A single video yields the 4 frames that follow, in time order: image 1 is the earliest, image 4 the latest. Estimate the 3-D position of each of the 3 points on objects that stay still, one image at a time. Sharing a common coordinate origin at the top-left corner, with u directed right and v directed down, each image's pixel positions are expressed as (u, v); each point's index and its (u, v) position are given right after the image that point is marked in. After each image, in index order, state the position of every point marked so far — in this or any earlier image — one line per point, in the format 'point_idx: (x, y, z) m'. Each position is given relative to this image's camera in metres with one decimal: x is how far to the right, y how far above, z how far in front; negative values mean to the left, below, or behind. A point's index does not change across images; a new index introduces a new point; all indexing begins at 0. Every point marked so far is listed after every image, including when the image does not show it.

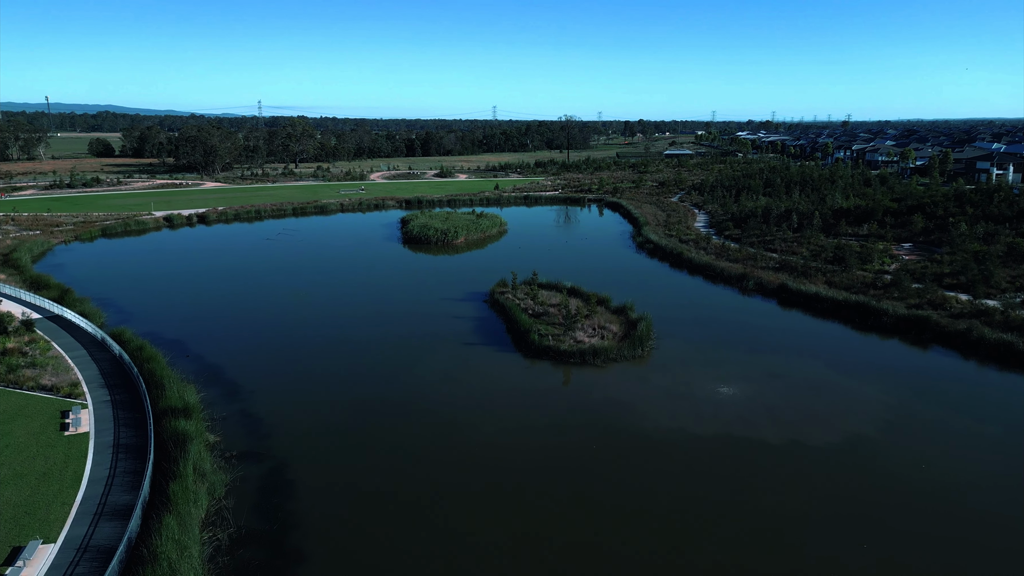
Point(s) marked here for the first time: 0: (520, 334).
0: (+0.3, -1.4, +17.5) m
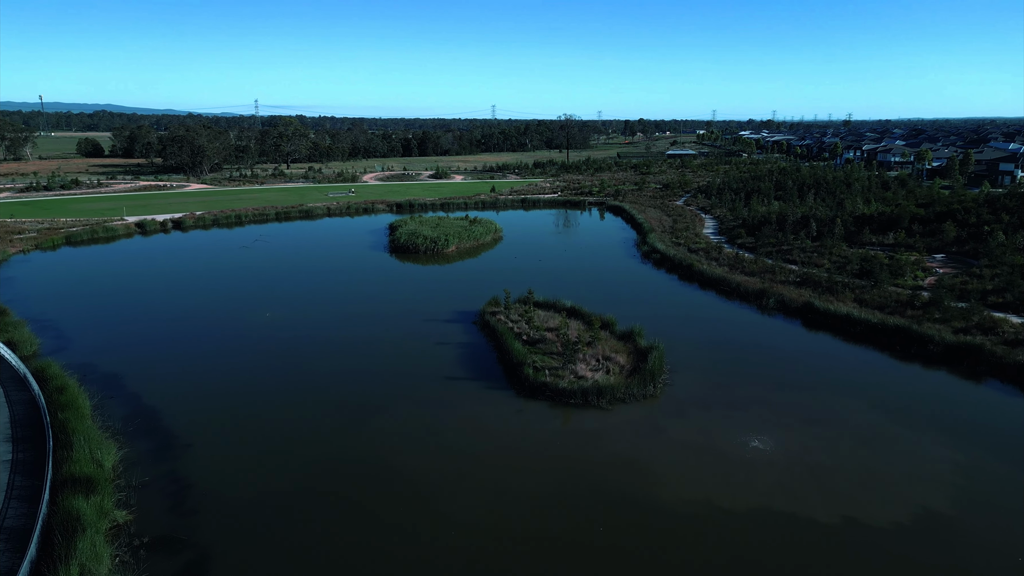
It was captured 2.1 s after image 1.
0: (0.0, -2.1, +15.1) m
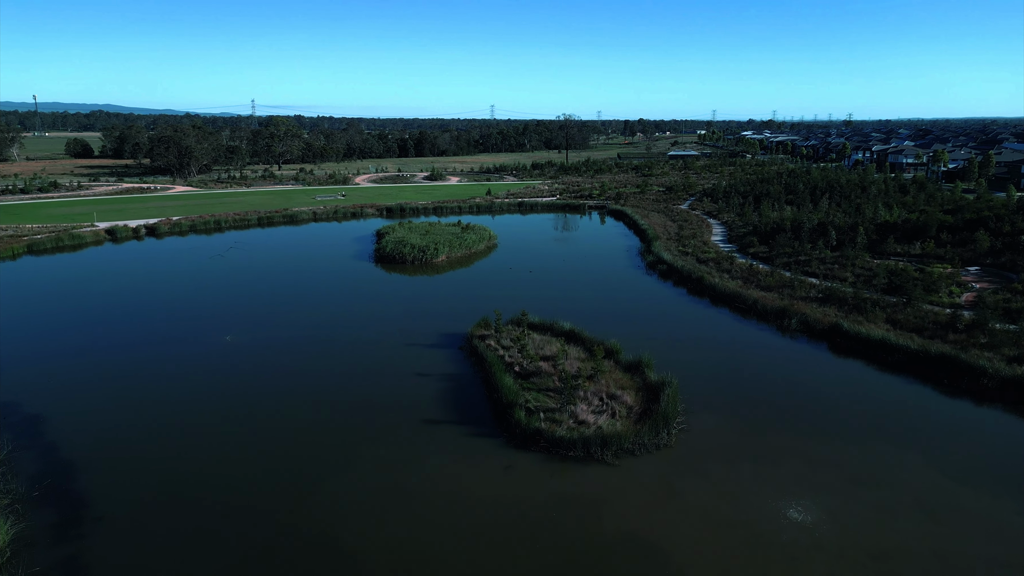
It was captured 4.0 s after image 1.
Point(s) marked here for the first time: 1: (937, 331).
0: (-0.2, -2.7, +13.0) m
1: (+12.6, -1.3, +16.9) m
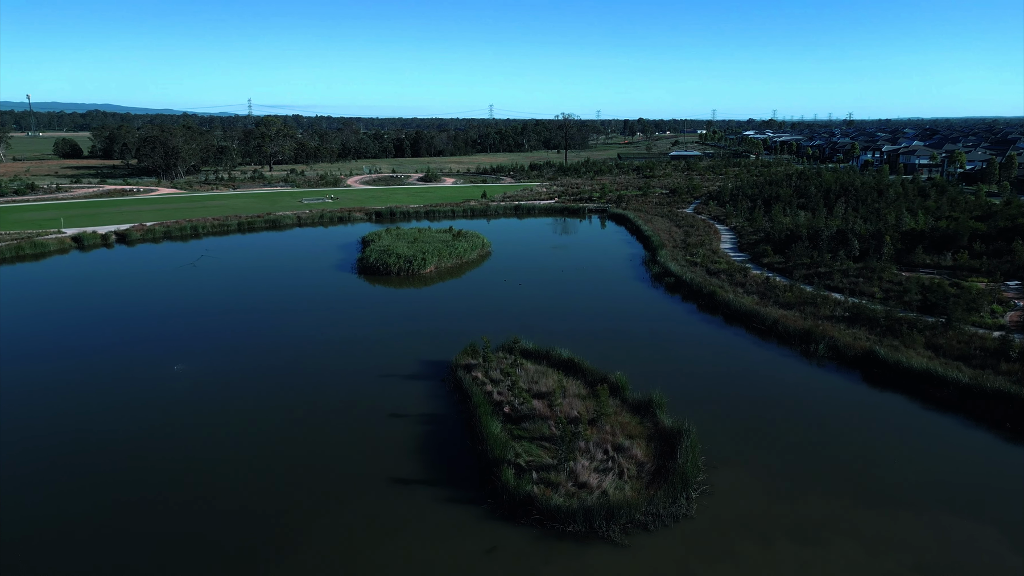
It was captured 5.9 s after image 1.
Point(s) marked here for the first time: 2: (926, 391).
0: (-0.5, -3.3, +10.9) m
1: (+12.3, -1.9, +14.9) m
2: (+10.1, -2.5, +14.0) m
